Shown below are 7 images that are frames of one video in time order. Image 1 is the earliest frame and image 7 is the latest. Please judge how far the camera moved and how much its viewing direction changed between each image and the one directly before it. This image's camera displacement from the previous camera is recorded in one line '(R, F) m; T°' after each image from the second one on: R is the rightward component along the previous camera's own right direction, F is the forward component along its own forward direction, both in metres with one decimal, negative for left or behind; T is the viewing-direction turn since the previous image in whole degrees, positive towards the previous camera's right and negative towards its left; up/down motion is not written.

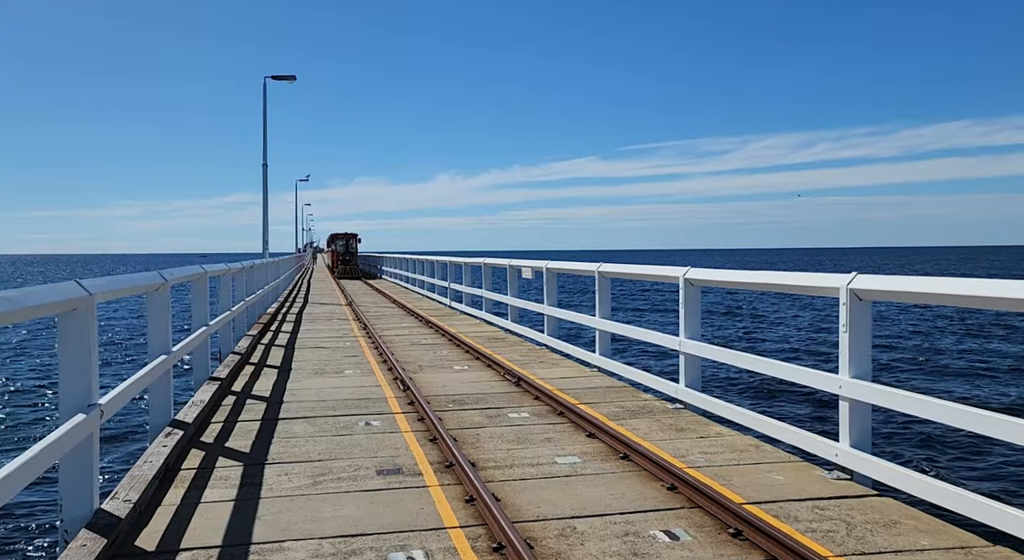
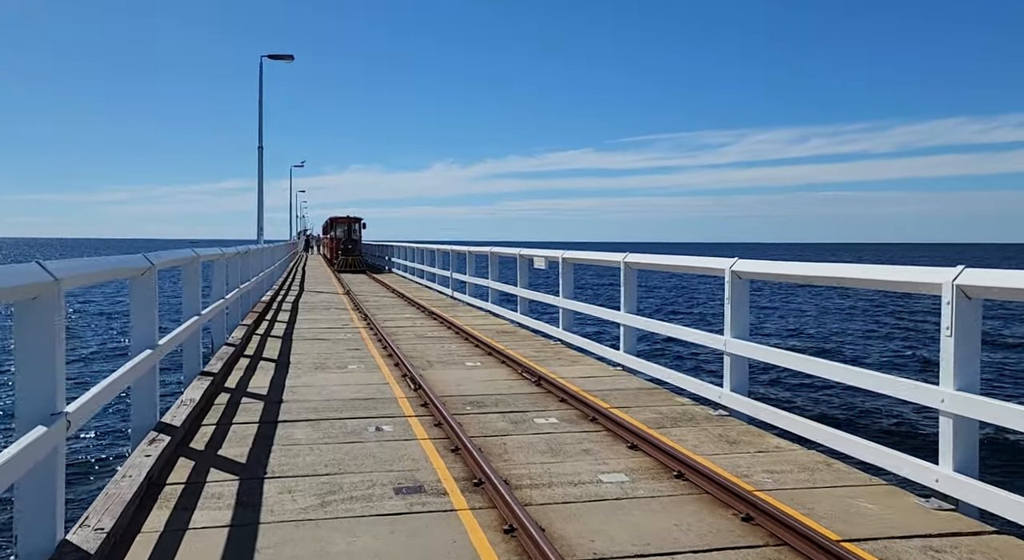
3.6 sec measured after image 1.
(-0.3, +0.9) m; 0°
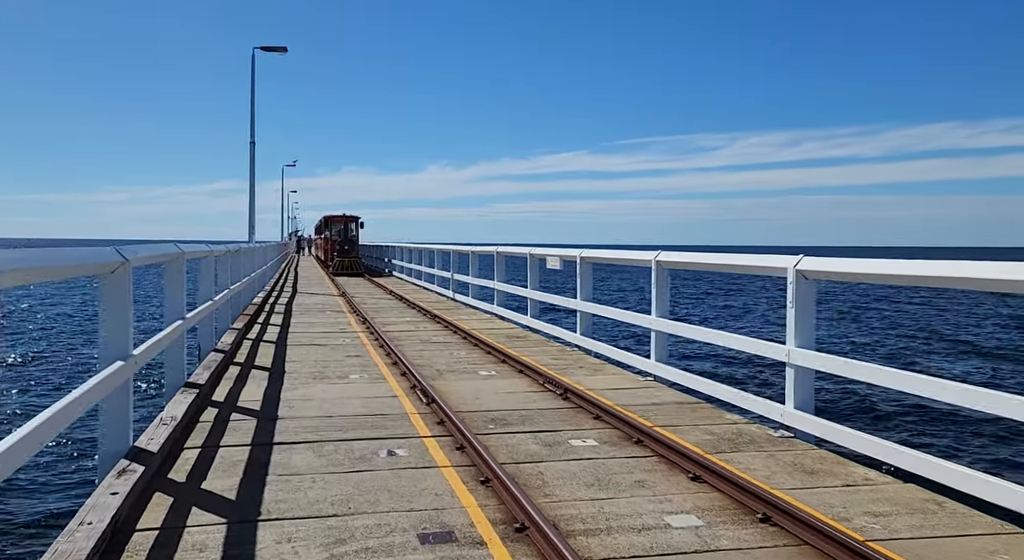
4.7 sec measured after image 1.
(-0.3, +1.1) m; +1°
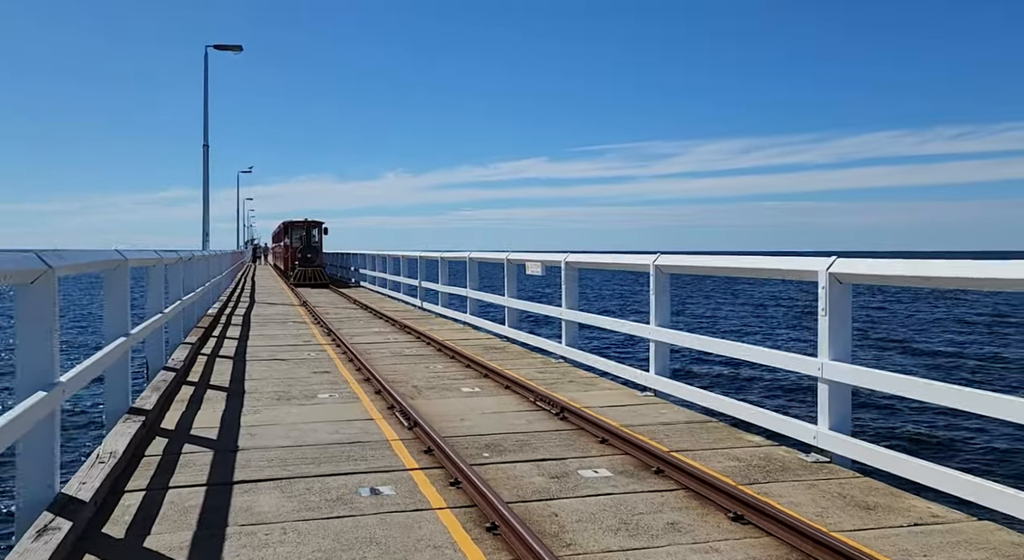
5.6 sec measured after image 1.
(-0.3, +0.9) m; +3°
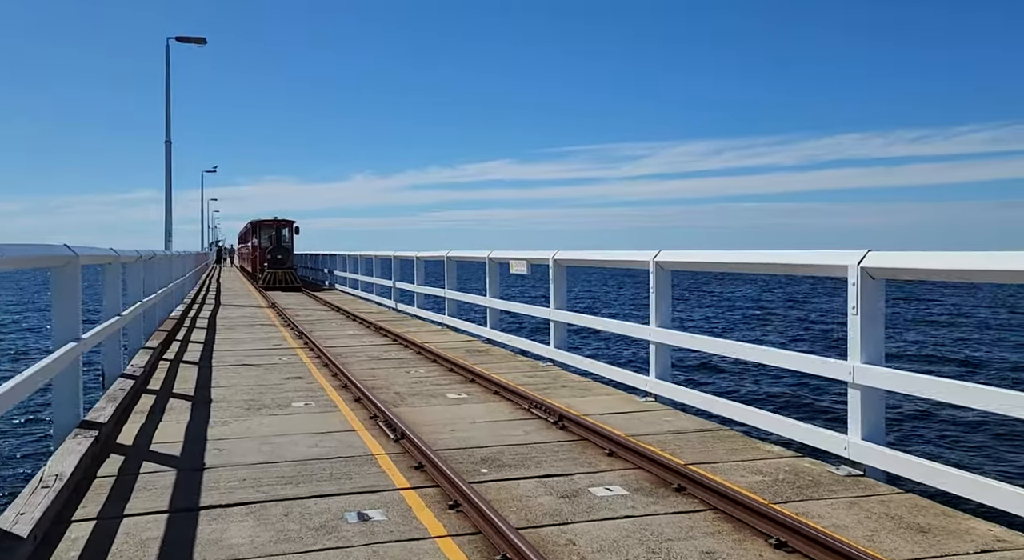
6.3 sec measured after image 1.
(-0.2, +0.7) m; +2°
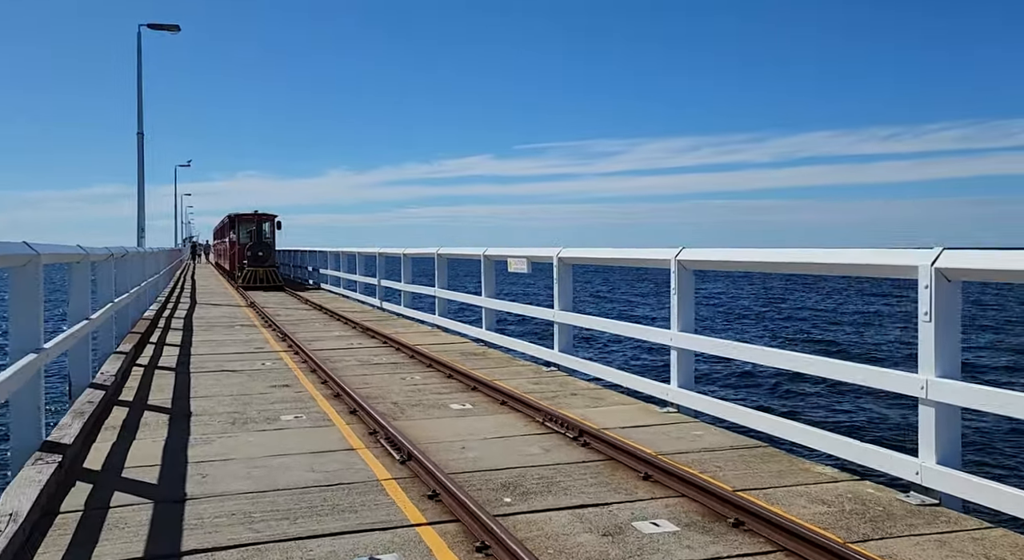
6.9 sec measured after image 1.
(-0.3, +0.7) m; +2°
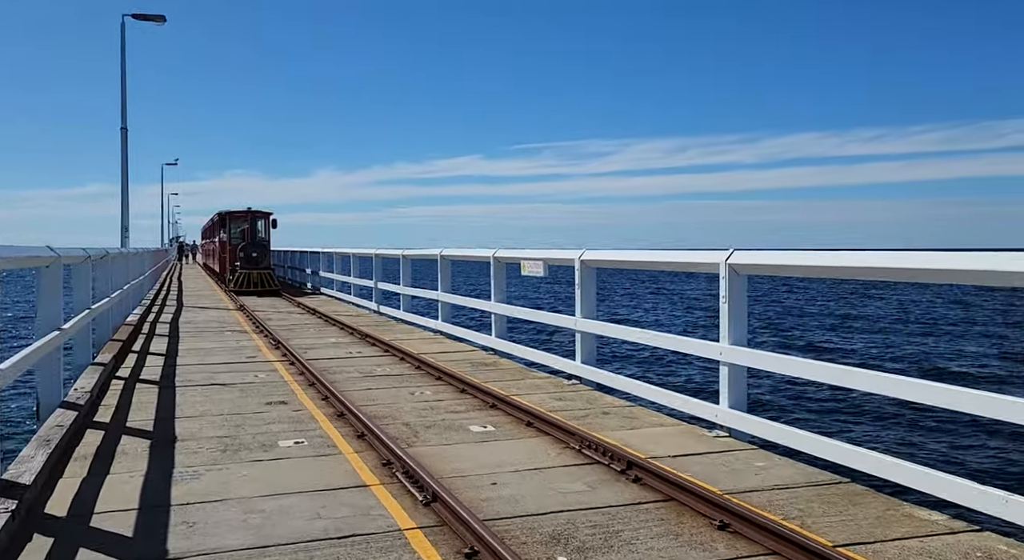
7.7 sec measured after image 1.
(-0.3, +0.9) m; +1°
